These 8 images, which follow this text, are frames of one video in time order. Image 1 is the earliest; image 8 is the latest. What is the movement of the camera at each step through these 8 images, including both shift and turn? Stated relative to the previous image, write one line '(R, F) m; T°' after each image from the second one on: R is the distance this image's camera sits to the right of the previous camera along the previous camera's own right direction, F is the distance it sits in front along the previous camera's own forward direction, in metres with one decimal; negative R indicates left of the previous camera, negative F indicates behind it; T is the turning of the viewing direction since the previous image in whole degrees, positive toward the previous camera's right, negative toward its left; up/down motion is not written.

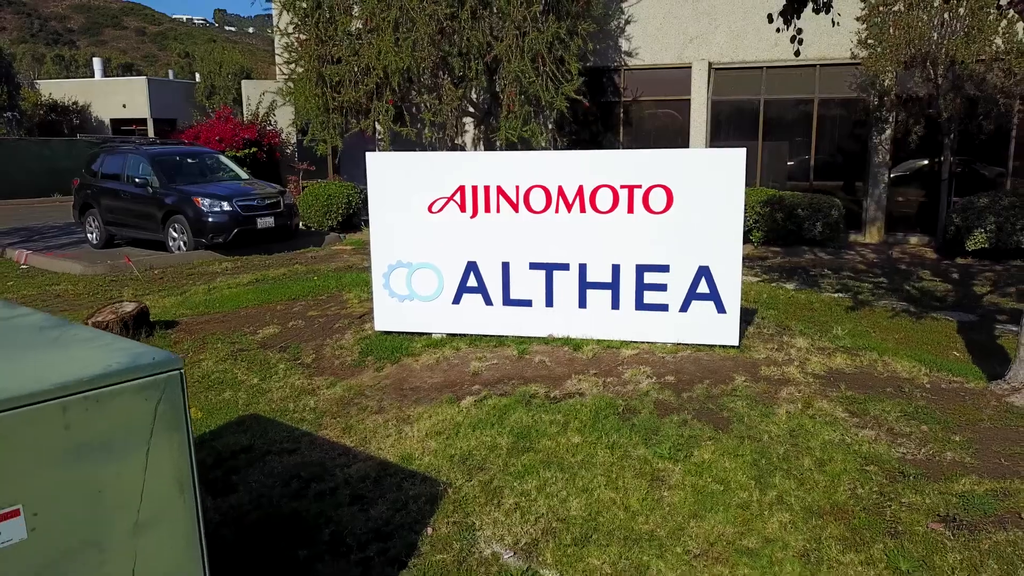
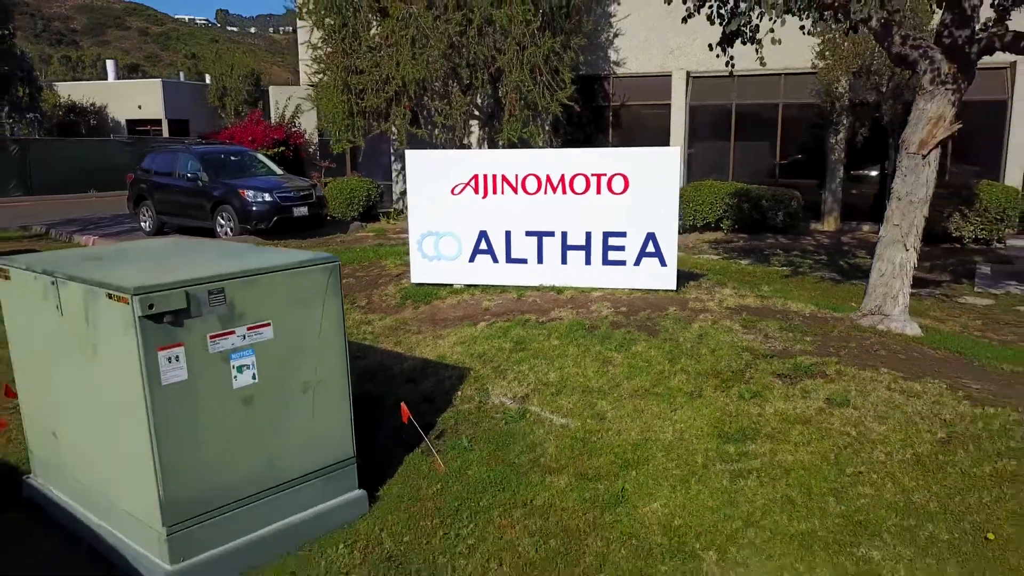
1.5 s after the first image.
(0.0, -1.7) m; 0°
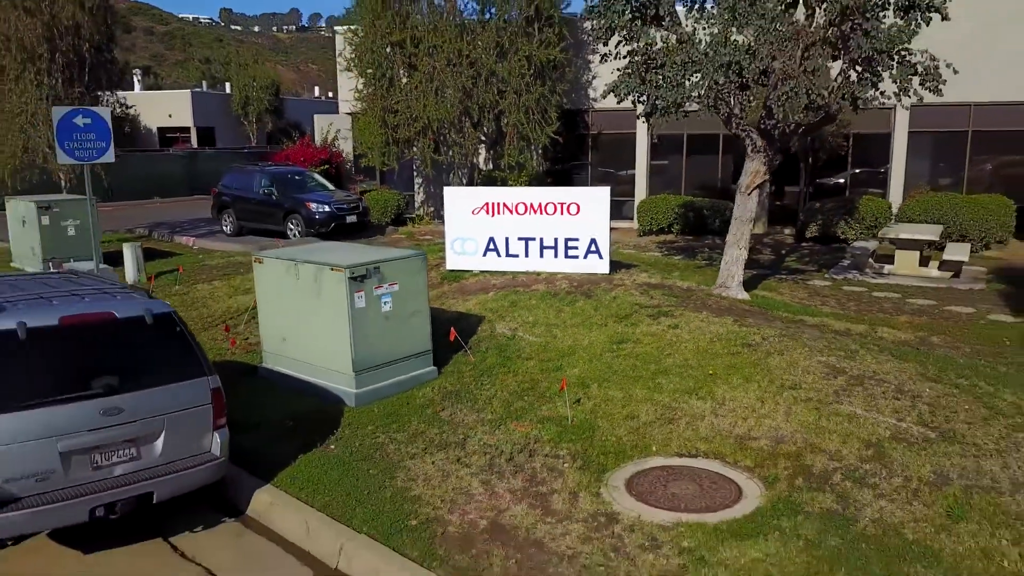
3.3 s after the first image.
(+0.1, -3.9) m; 0°
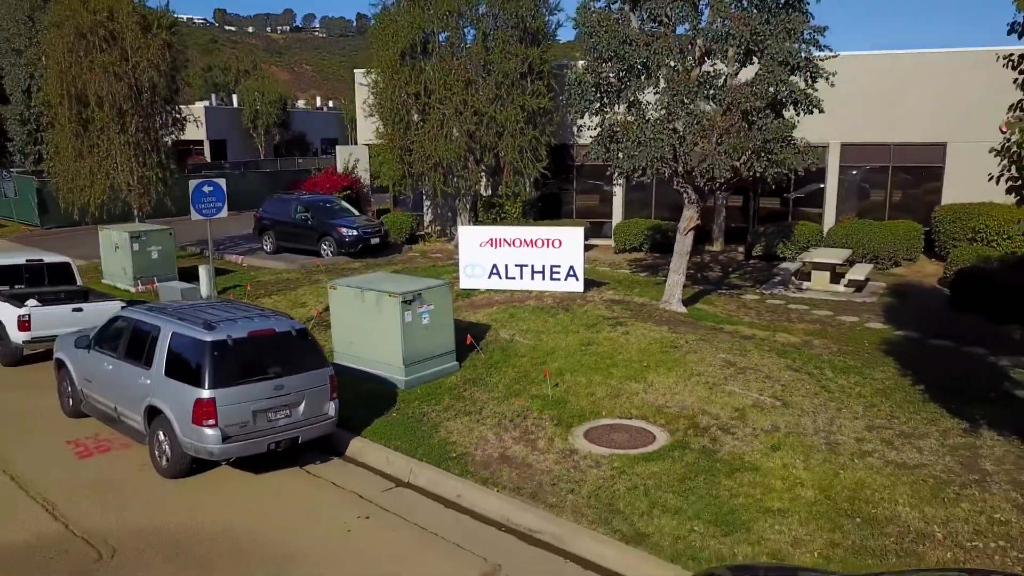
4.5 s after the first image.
(-0.1, -3.2) m; 0°
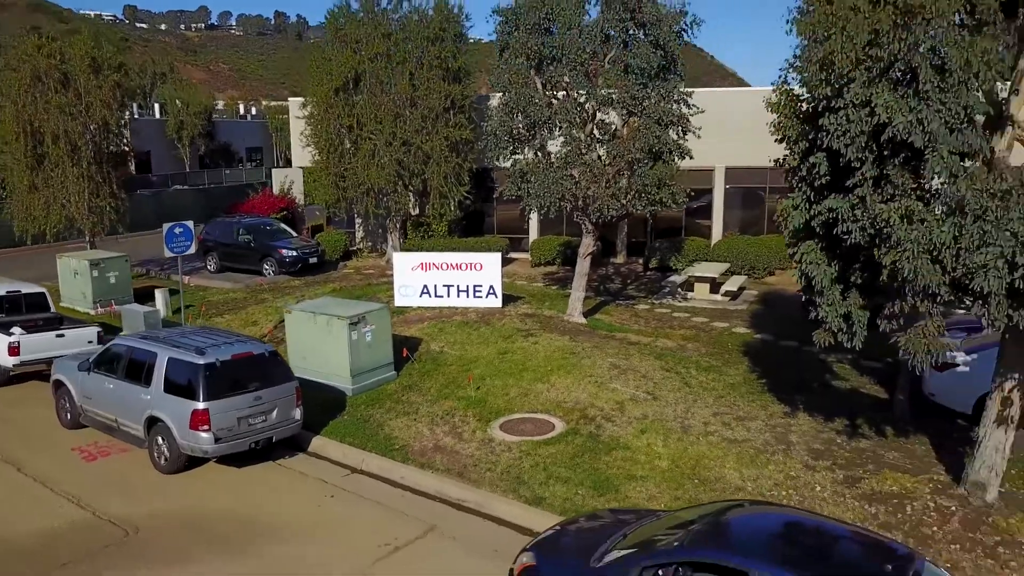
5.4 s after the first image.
(0.0, -2.3) m; +5°
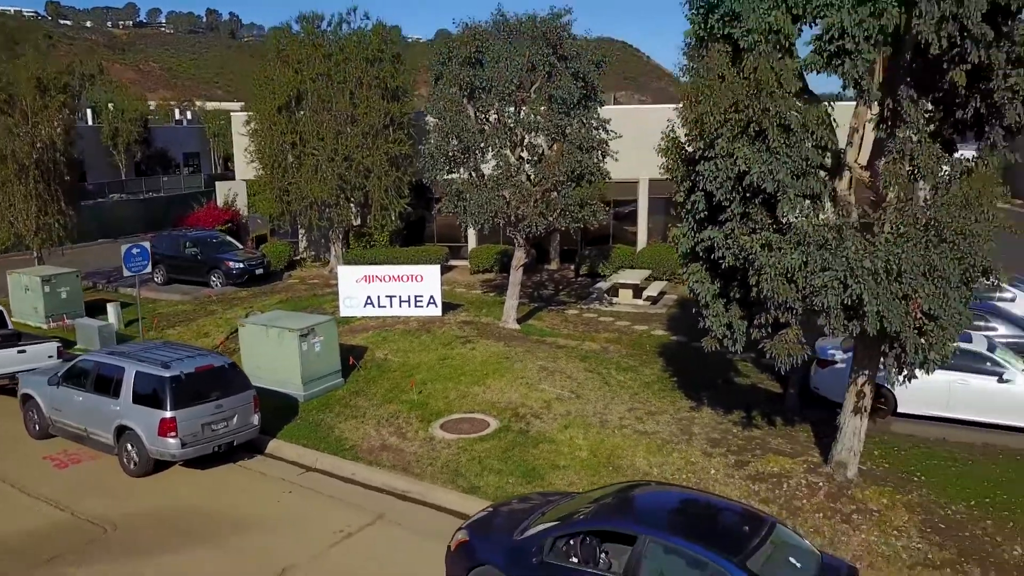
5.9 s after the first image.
(+0.1, -1.3) m; +4°
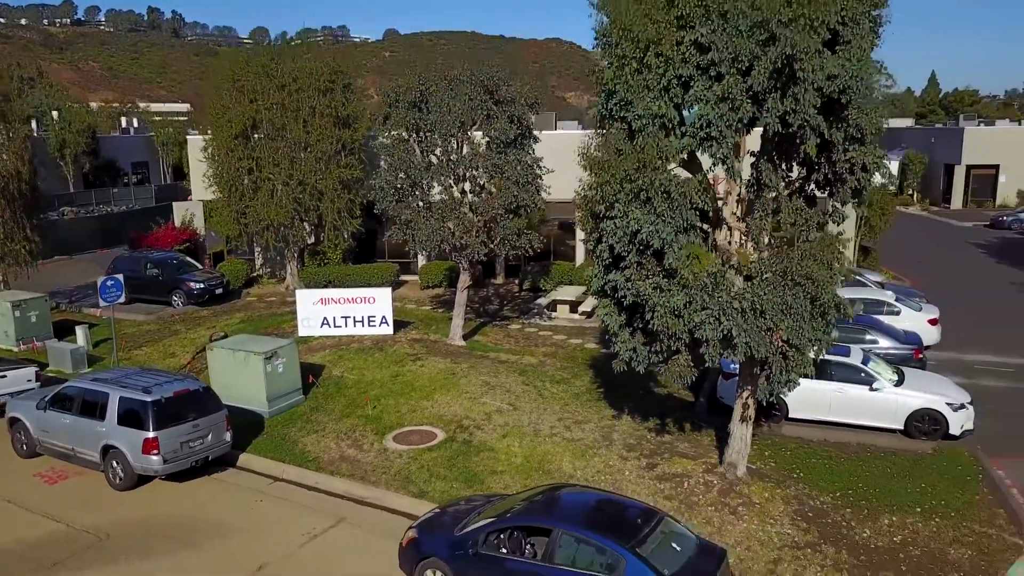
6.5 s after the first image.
(+0.2, -1.7) m; +3°
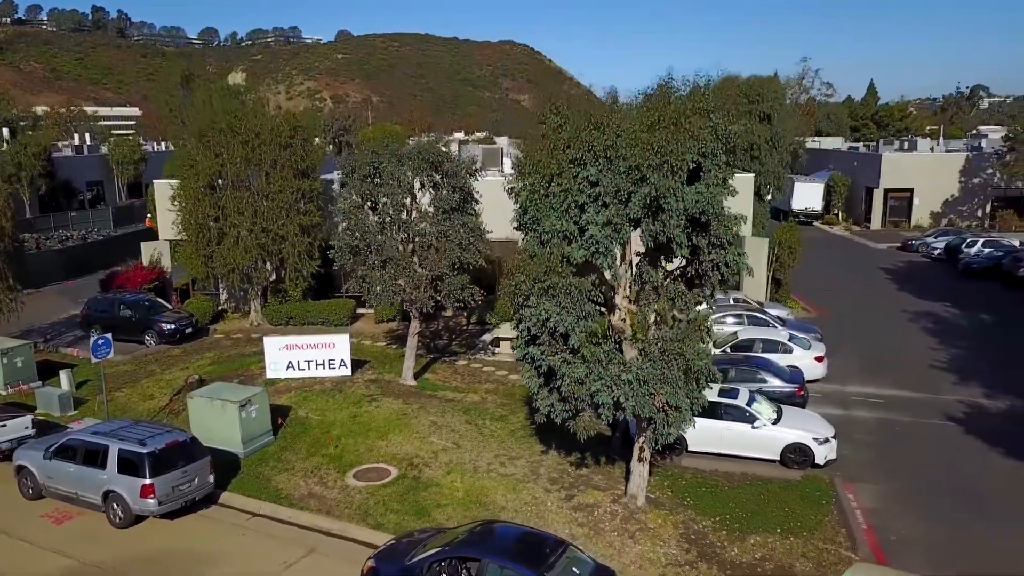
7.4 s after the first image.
(+0.3, -2.5) m; +3°
